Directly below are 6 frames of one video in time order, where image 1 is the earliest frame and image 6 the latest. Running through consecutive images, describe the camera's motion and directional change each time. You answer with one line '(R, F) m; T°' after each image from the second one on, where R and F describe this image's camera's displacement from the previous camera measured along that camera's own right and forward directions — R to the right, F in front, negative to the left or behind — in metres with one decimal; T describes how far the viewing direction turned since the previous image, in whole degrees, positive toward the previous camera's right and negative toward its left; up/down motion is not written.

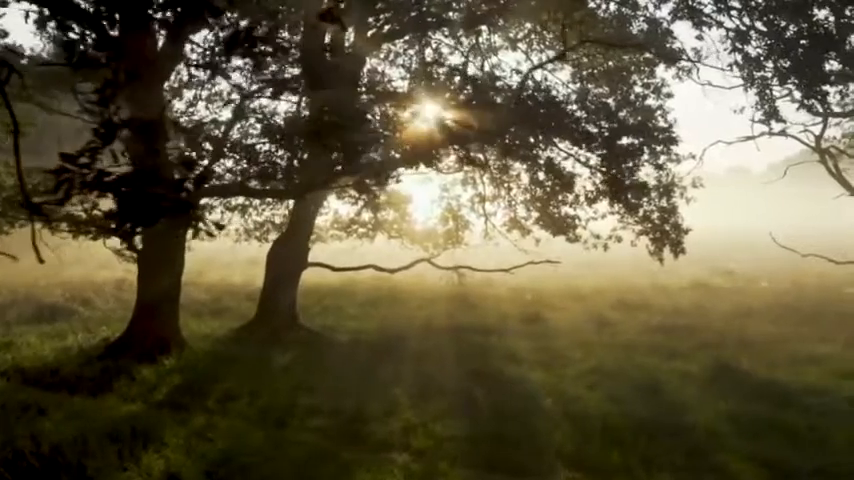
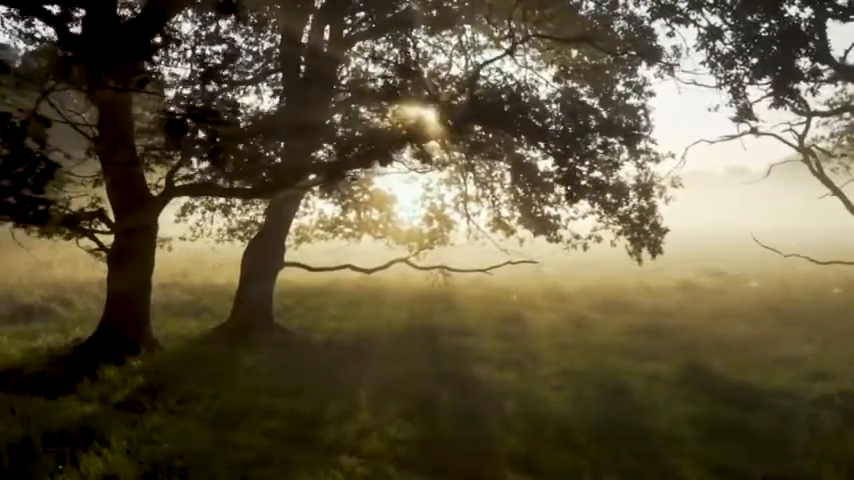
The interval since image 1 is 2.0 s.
(+0.6, +0.2) m; 0°
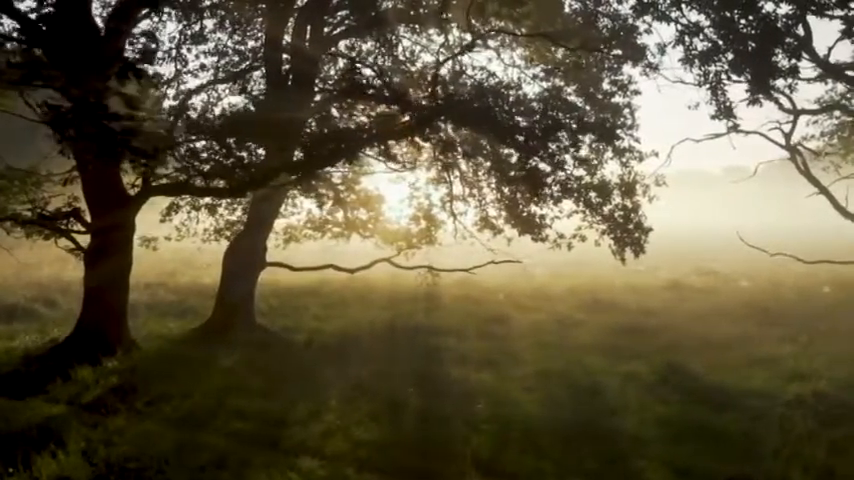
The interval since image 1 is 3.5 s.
(+0.4, +0.1) m; 0°
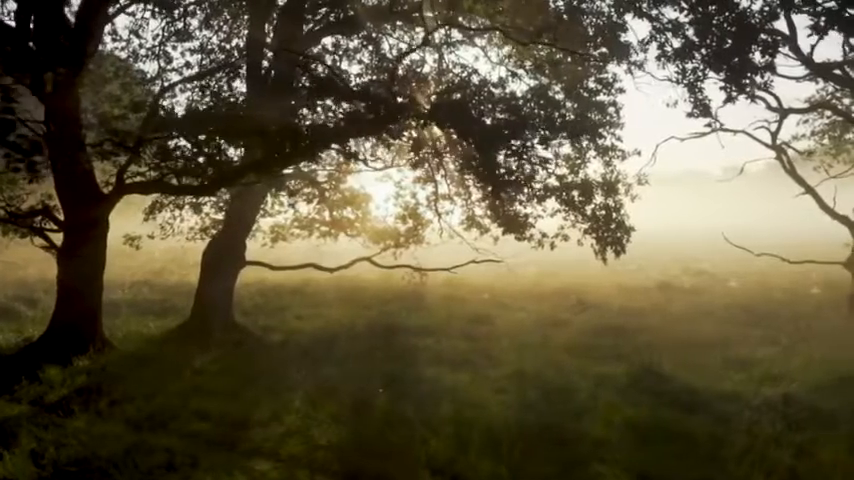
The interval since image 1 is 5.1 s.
(+0.5, +0.2) m; 0°
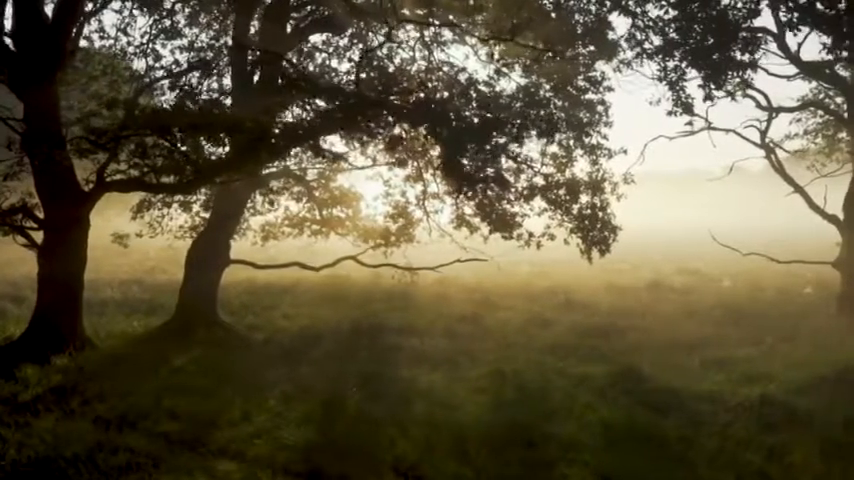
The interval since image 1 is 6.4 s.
(+0.4, +0.1) m; 0°
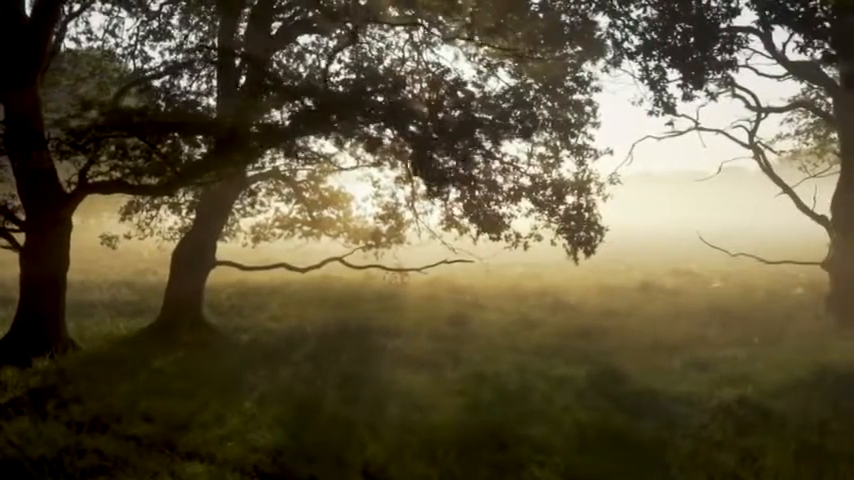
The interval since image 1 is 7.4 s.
(+0.3, +0.1) m; 0°
